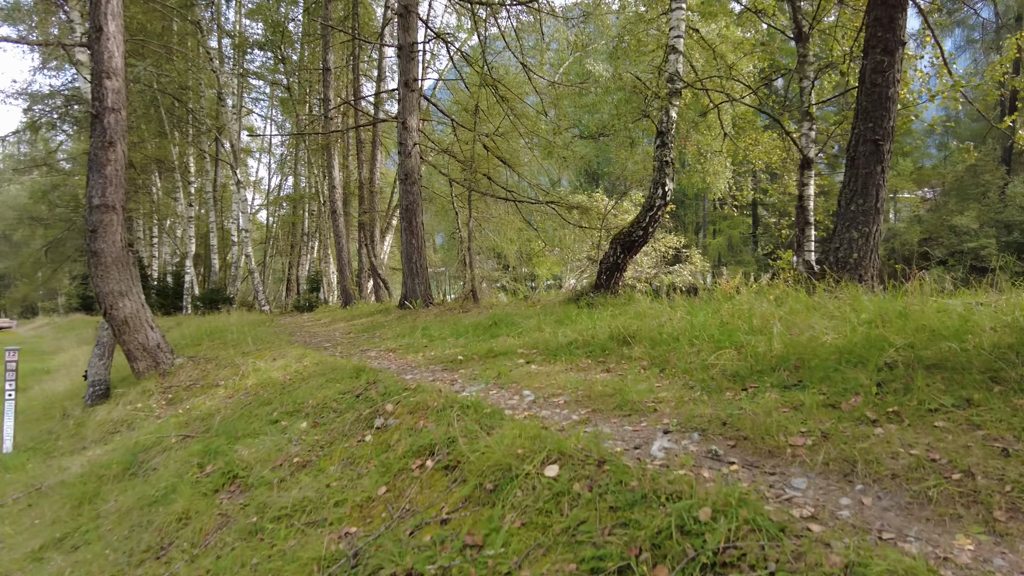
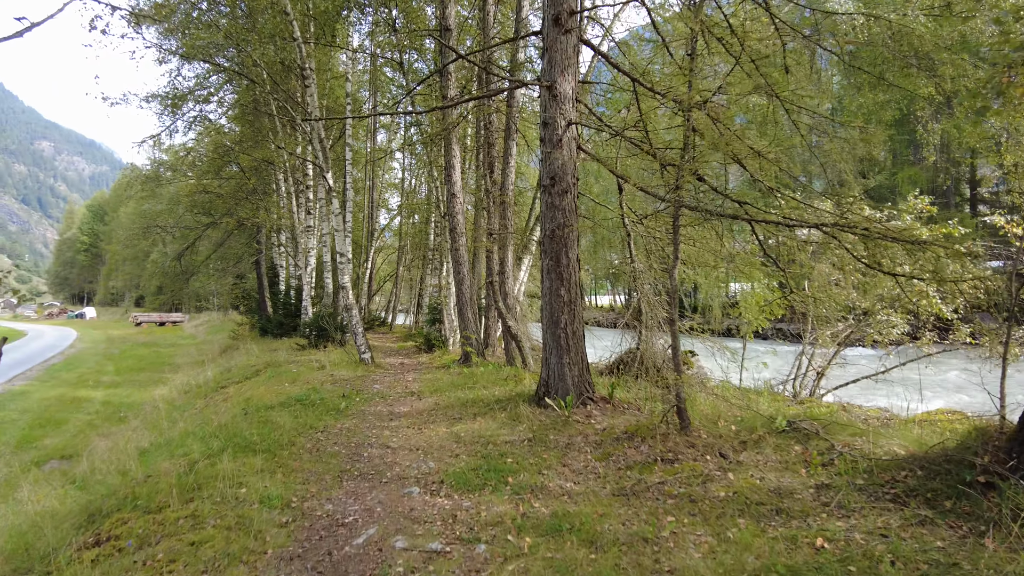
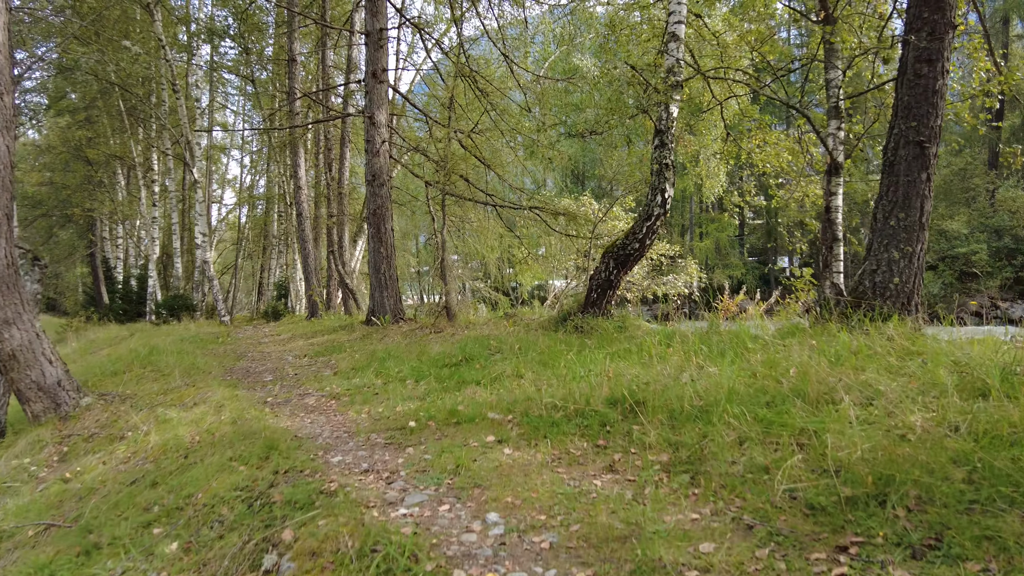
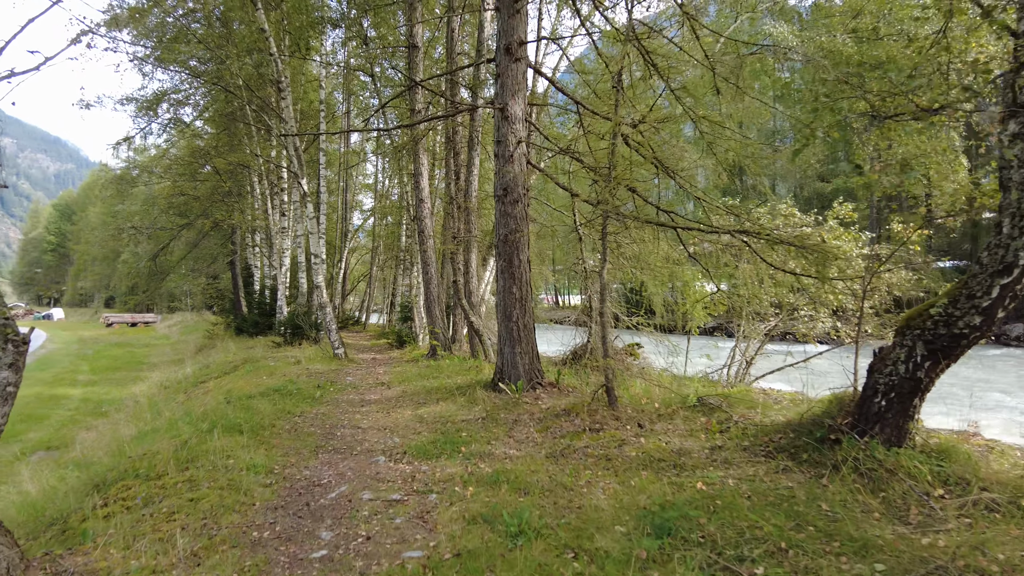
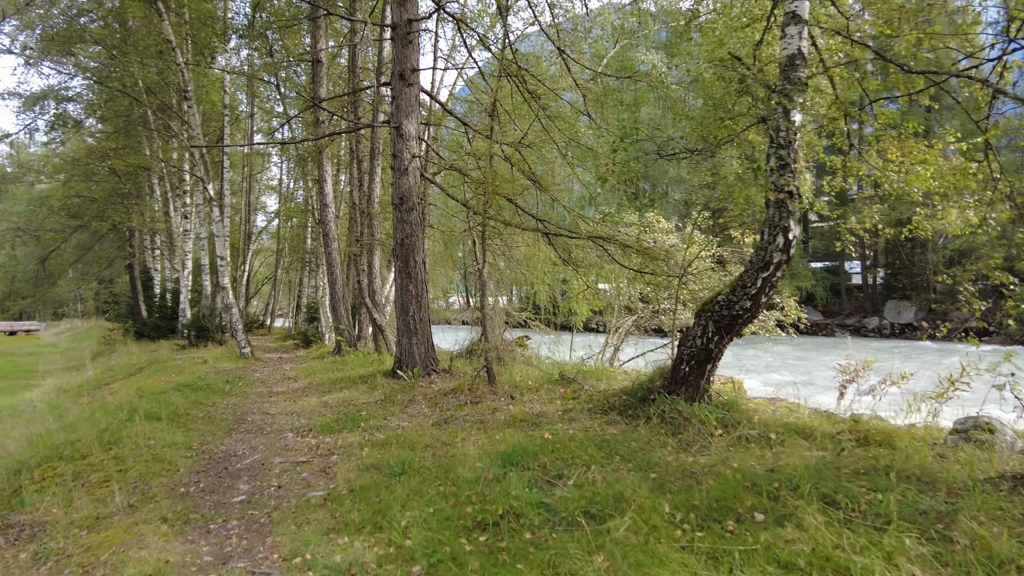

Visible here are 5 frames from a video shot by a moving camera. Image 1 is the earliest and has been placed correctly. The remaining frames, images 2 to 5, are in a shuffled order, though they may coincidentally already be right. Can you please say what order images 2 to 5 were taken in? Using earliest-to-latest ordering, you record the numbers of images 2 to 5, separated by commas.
3, 5, 4, 2
